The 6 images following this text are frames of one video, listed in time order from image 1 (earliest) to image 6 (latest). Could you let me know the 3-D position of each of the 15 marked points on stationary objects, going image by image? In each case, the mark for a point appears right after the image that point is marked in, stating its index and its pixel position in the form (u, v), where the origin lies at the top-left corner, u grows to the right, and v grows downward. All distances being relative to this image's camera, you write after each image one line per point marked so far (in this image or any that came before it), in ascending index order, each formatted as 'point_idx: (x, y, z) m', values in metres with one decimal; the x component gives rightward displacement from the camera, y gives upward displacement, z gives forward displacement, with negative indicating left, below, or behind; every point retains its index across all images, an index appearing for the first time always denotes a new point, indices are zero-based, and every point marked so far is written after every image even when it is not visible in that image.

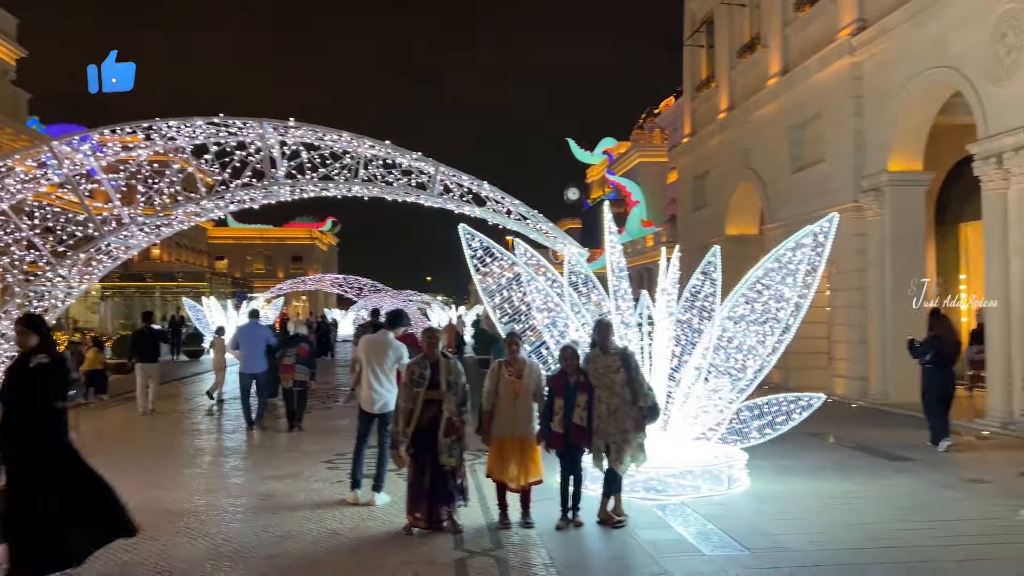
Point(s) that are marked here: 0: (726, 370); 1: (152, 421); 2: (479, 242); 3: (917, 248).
0: (+2.1, -0.8, +8.0) m
1: (-6.4, -2.3, +14.5) m
2: (-0.3, +0.5, +8.1) m
3: (+7.0, +0.7, +14.1) m
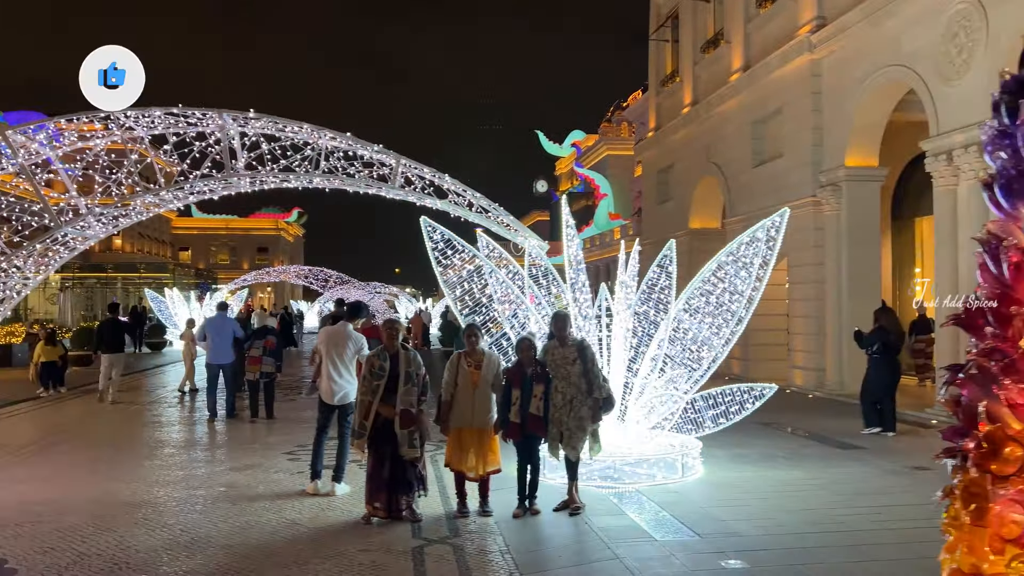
0: (+1.7, -0.7, +8.2) m
1: (-7.0, -2.2, +14.4) m
2: (-0.7, +0.5, +8.1) m
3: (+6.3, +0.8, +14.4) m
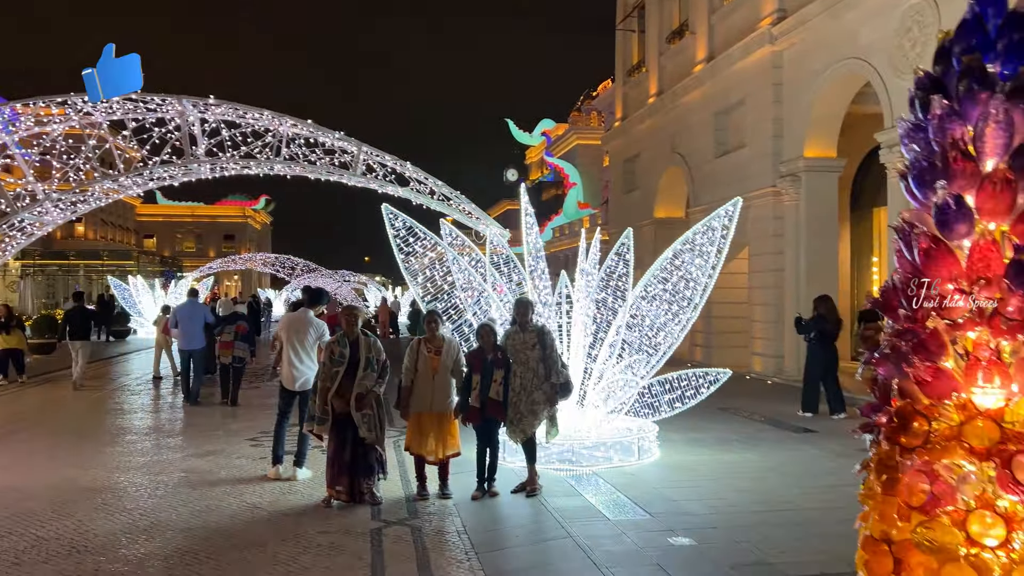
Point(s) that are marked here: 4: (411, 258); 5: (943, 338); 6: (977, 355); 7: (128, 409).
0: (+1.3, -0.6, +8.4) m
1: (-7.6, -2.0, +14.2) m
2: (-1.1, +0.7, +8.2) m
3: (+5.7, +1.0, +14.7) m
4: (-1.0, +0.3, +8.2) m
5: (+1.4, -0.2, +2.6) m
6: (+1.4, -0.2, +2.6) m
7: (-6.2, -1.9, +13.2) m
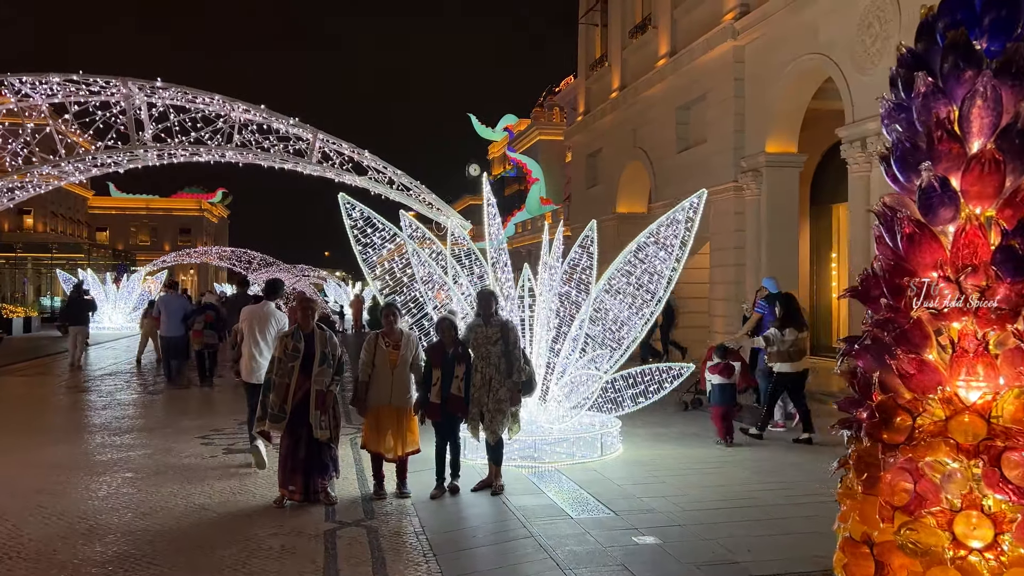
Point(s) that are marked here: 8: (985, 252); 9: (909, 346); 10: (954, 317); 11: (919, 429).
0: (+0.9, -0.5, +8.2) m
1: (-8.3, -1.8, +13.7) m
2: (-1.5, +0.7, +8.0) m
3: (+5.0, +1.1, +14.8) m
4: (-1.4, +0.4, +7.9) m
5: (+1.3, -0.1, +2.5) m
6: (+1.3, -0.2, +2.4) m
7: (-6.8, -1.8, +12.7) m
8: (+1.4, +0.1, +2.4) m
9: (+1.2, -0.2, +2.5) m
10: (+1.3, -0.1, +2.4) m
11: (+1.2, -0.4, +2.5) m
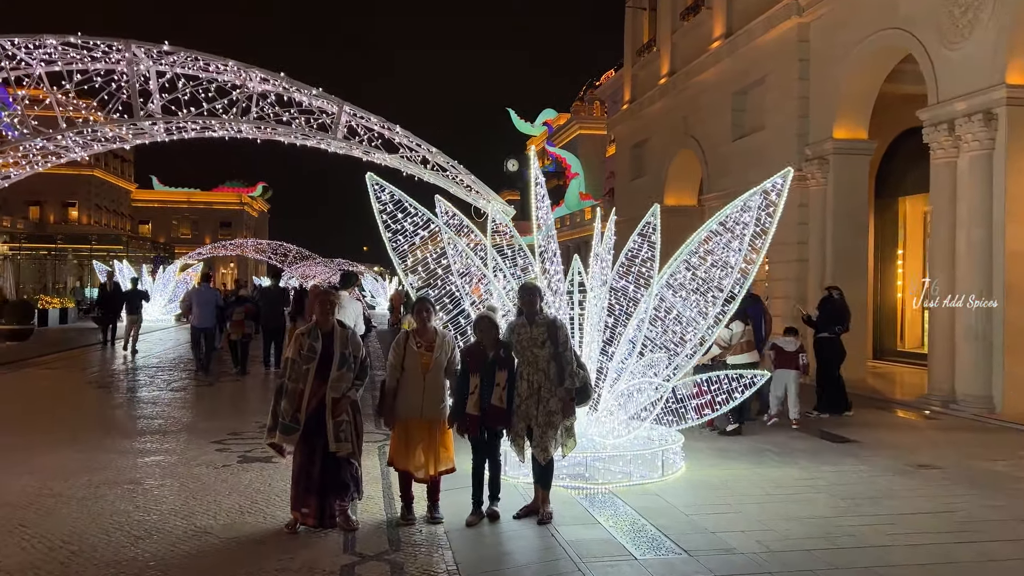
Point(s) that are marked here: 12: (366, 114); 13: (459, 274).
0: (+1.3, -0.5, +7.2) m
1: (-7.6, -1.7, +13.1) m
2: (-1.1, +0.8, +7.0) m
3: (+5.7, +1.1, +13.6) m
4: (-1.0, +0.4, +7.0) m
5: (+1.4, -0.1, +1.4) m
6: (+1.5, -0.2, +1.4) m
7: (-6.2, -1.7, +12.0) m
8: (+1.5, +0.1, +1.4) m
9: (+1.4, -0.2, +1.5) m
10: (+1.5, -0.1, +1.4) m
11: (+1.4, -0.4, +1.4) m
12: (-2.2, +2.5, +12.6) m
13: (-0.5, +0.1, +7.4) m
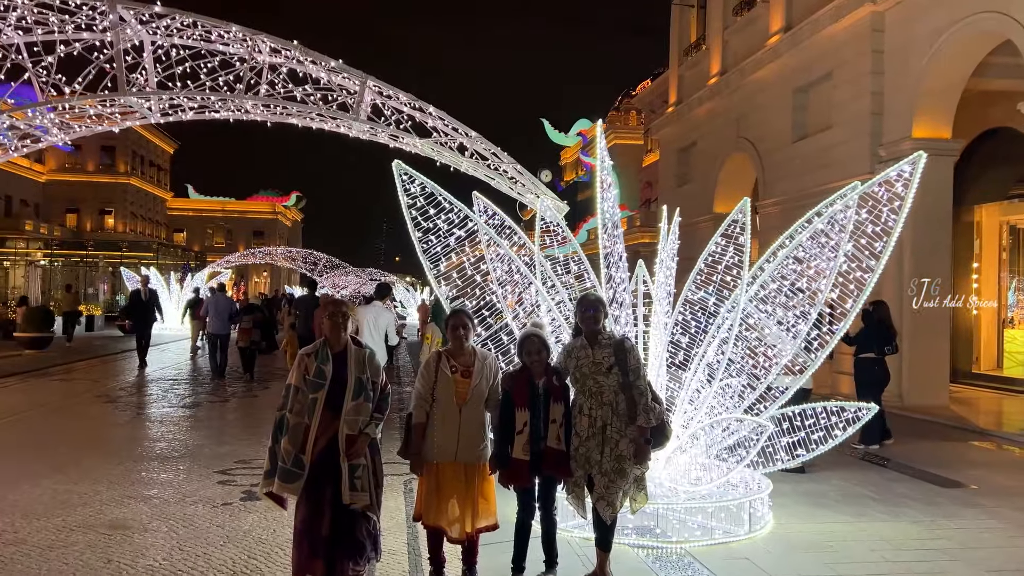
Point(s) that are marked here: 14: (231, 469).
0: (+1.7, -0.6, +5.9) m
1: (-7.0, -1.8, +12.2) m
2: (-0.7, +0.7, +5.9) m
3: (+6.4, +0.9, +12.2) m
4: (-0.6, +0.4, +5.8) m
5: (+1.6, -0.1, +0.2) m
6: (+1.7, -0.2, +0.1) m
7: (-5.6, -1.8, +11.0) m
8: (+1.7, +0.1, +0.1) m
9: (+1.5, -0.2, +0.2) m
10: (+1.6, -0.1, +0.1) m
11: (+1.5, -0.4, +0.2) m
12: (-1.5, +2.4, +11.6) m
13: (-0.1, 0.0, +6.2) m
14: (-2.7, -1.8, +8.0) m
